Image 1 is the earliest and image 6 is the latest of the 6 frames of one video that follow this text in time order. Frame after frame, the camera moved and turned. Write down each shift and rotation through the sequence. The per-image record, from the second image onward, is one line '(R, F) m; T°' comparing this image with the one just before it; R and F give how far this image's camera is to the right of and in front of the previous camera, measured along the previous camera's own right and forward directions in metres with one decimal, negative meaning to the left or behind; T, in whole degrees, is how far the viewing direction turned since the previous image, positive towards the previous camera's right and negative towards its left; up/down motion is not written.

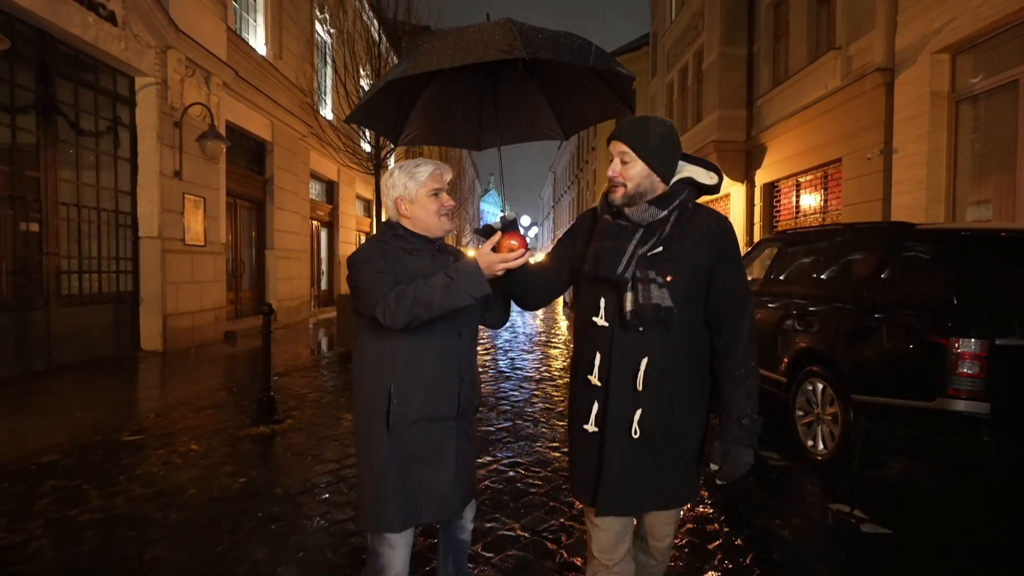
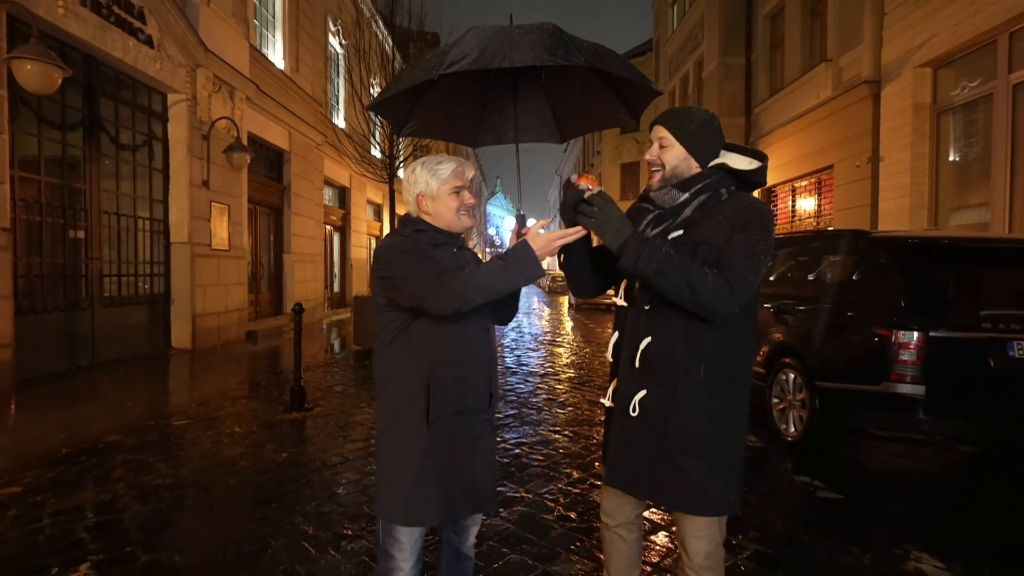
(0.0, -0.6) m; -1°
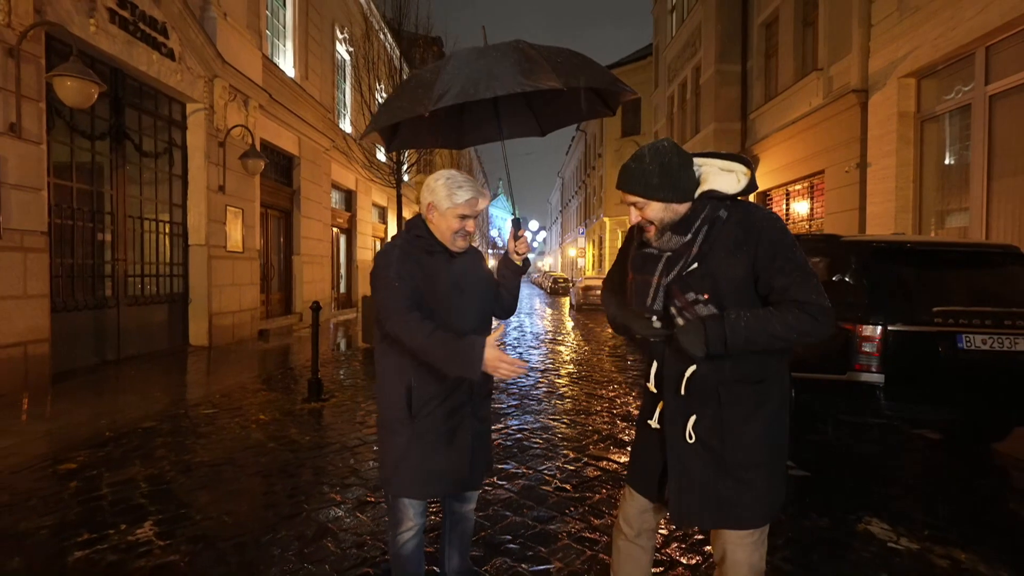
(0.0, -0.5) m; 0°
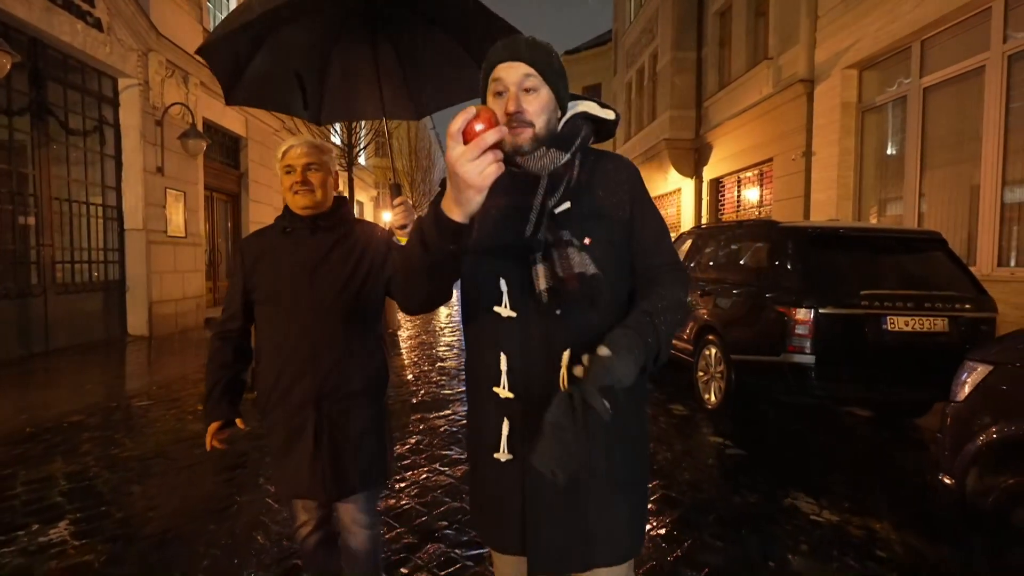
(+0.2, 0.0) m; +4°
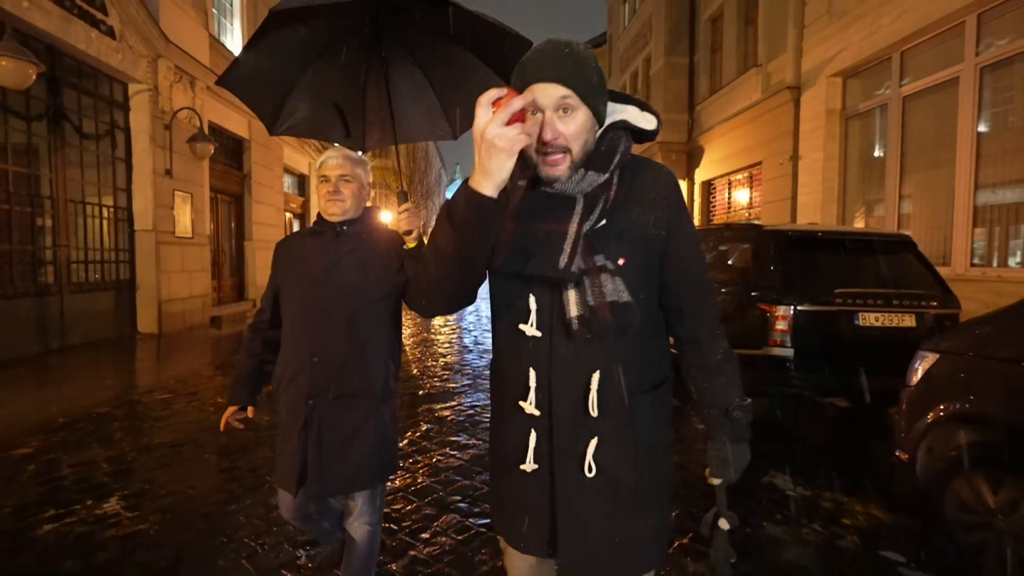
(-0.1, -0.4) m; +1°
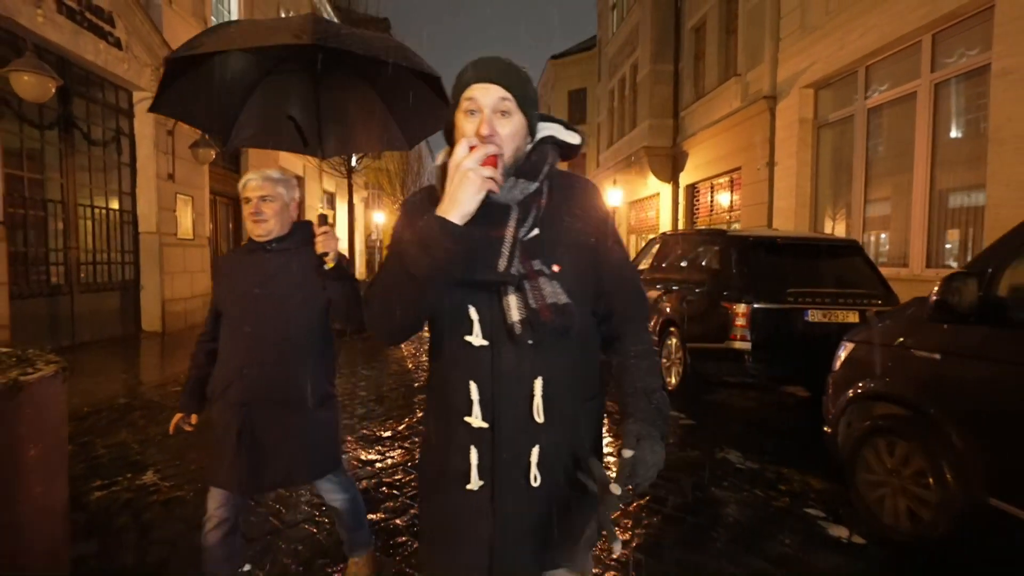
(0.0, -0.5) m; +1°
